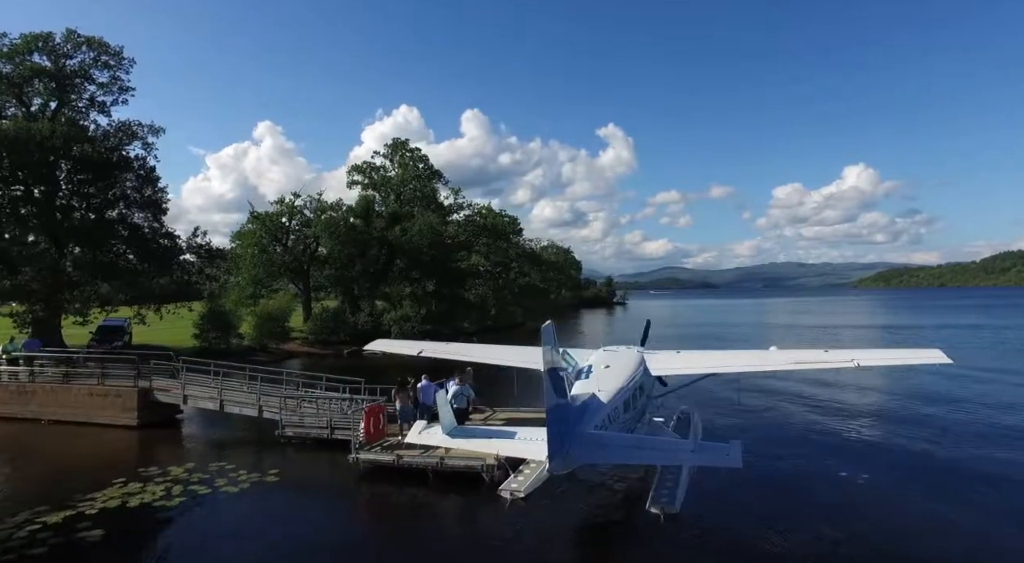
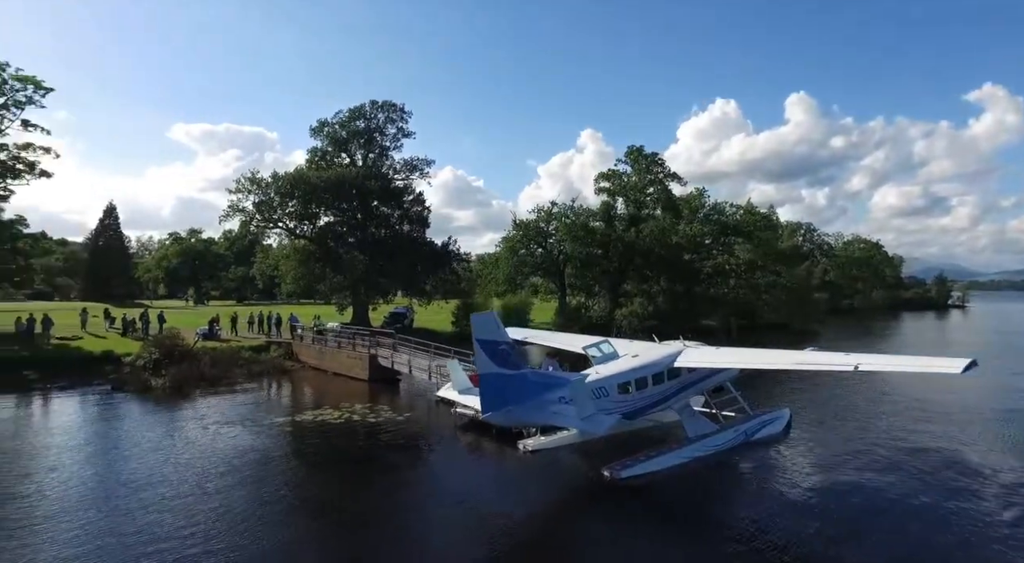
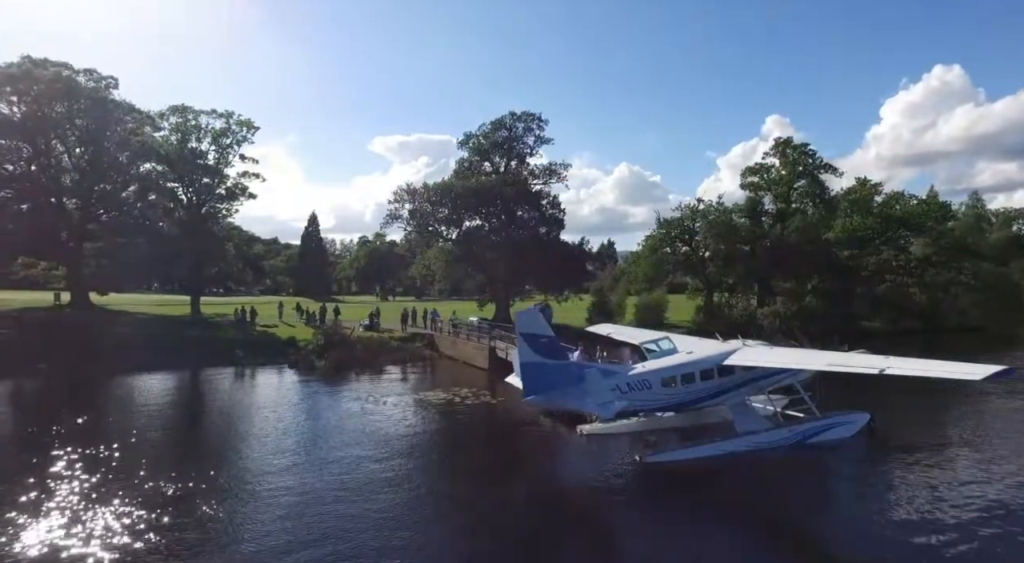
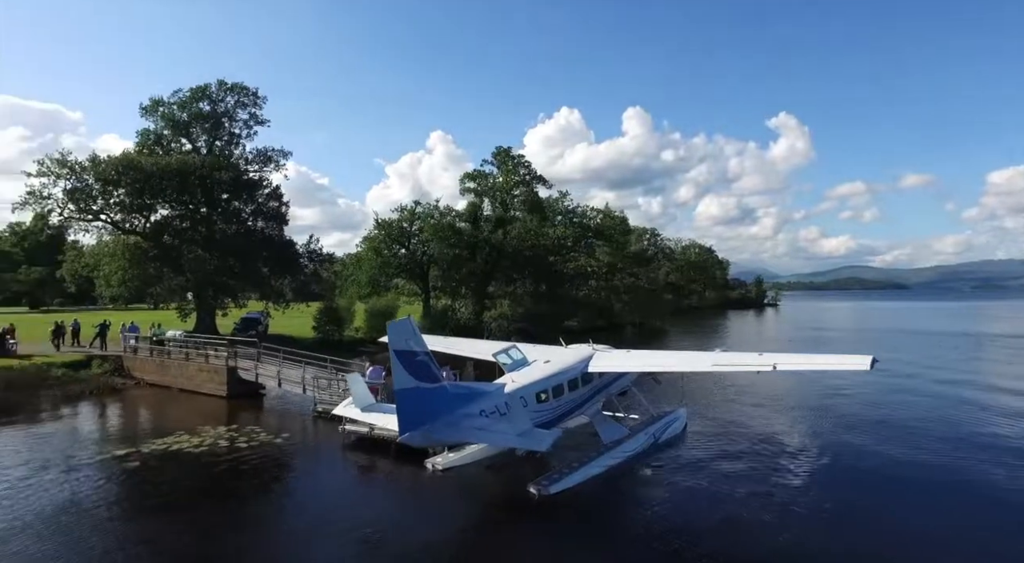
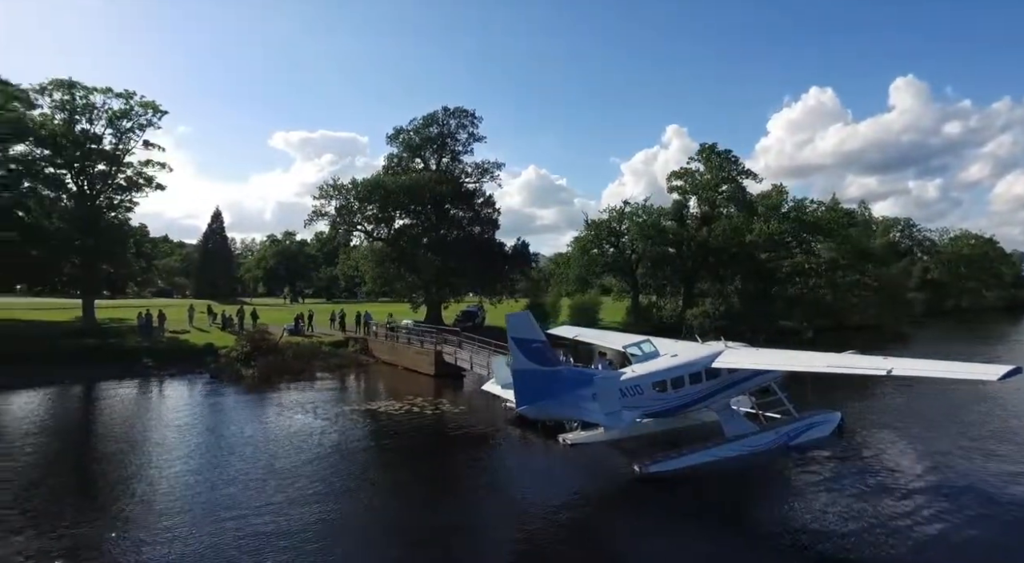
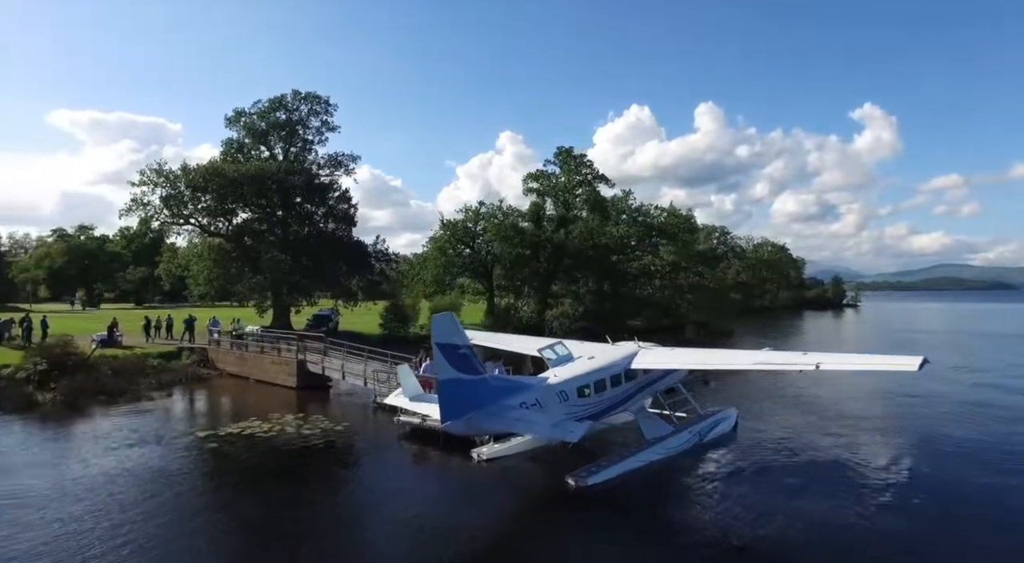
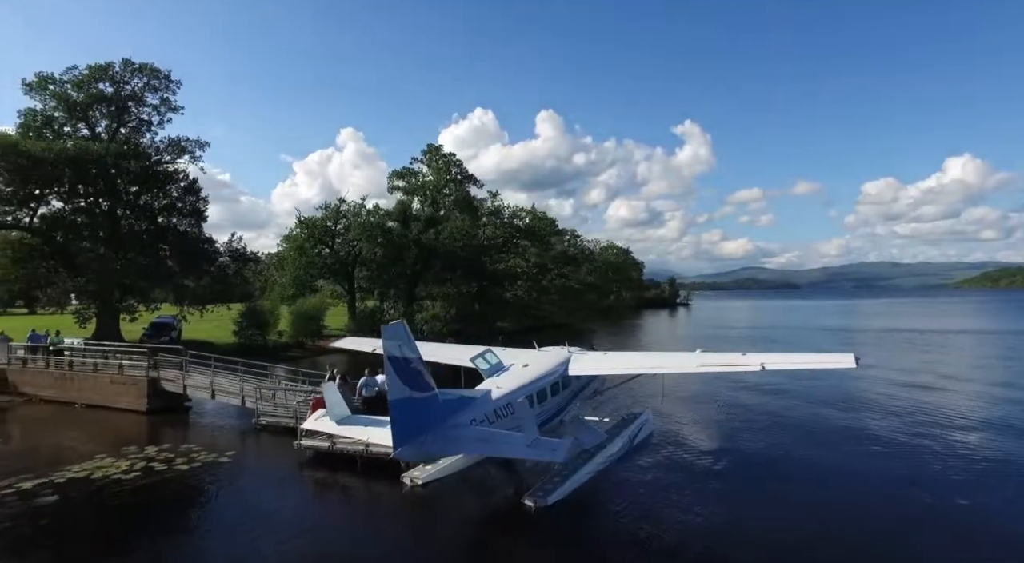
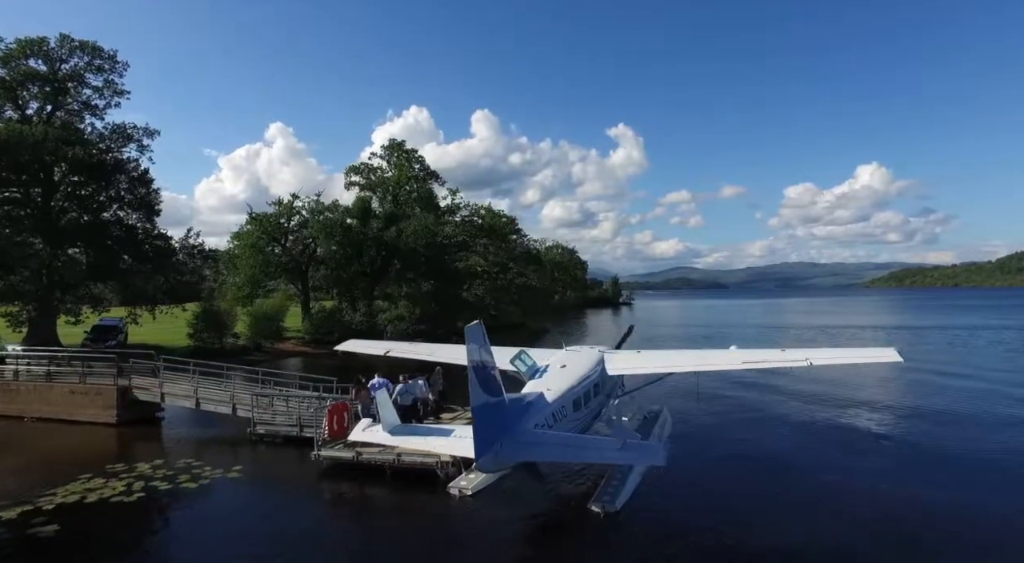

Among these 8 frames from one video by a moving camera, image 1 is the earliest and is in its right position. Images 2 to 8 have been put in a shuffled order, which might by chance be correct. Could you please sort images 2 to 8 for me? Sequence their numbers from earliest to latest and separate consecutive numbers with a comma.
8, 7, 4, 6, 2, 5, 3
